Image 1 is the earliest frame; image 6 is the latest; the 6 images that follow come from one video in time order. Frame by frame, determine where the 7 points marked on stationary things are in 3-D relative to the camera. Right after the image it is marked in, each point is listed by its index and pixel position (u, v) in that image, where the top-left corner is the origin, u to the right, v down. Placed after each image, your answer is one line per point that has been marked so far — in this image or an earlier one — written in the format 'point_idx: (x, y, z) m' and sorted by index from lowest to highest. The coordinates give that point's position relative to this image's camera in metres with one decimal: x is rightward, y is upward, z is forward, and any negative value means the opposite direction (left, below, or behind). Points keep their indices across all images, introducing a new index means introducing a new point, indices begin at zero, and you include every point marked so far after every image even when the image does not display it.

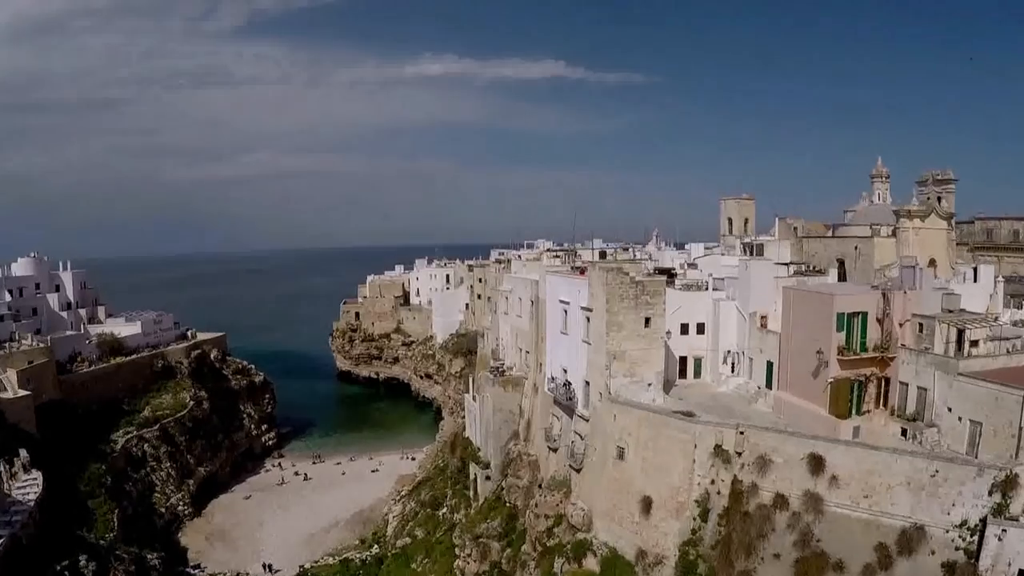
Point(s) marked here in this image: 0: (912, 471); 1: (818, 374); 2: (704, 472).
0: (+10.1, -4.6, +16.1) m
1: (+9.6, -2.7, +19.6) m
2: (+5.6, -5.4, +18.4) m
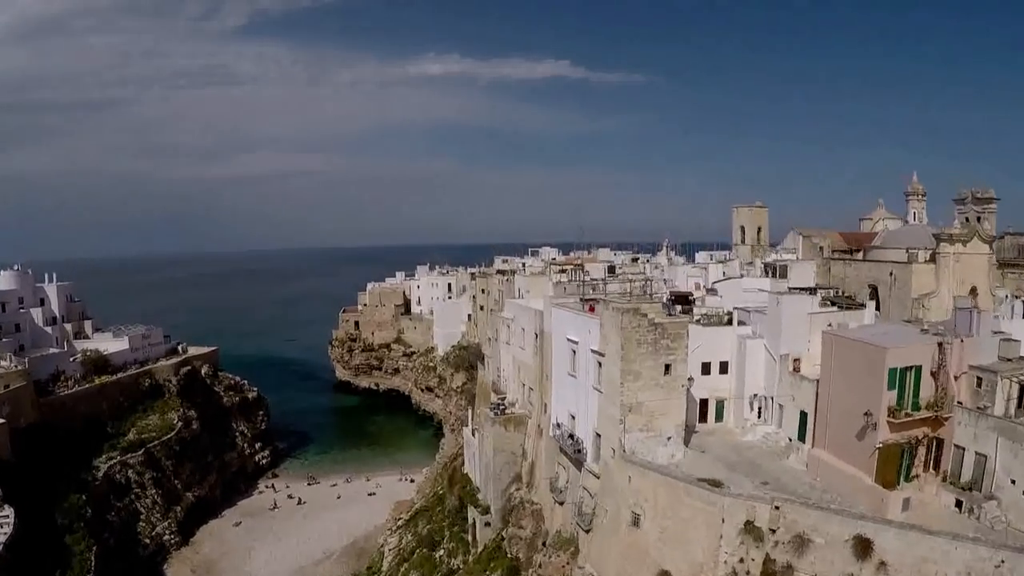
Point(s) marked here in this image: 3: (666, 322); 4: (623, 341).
0: (+10.1, -6.0, +13.7) m
1: (+9.6, -4.1, +17.2) m
2: (+5.6, -6.7, +16.1) m
3: (+4.4, -1.0, +18.2) m
4: (+3.1, -1.5, +17.7) m
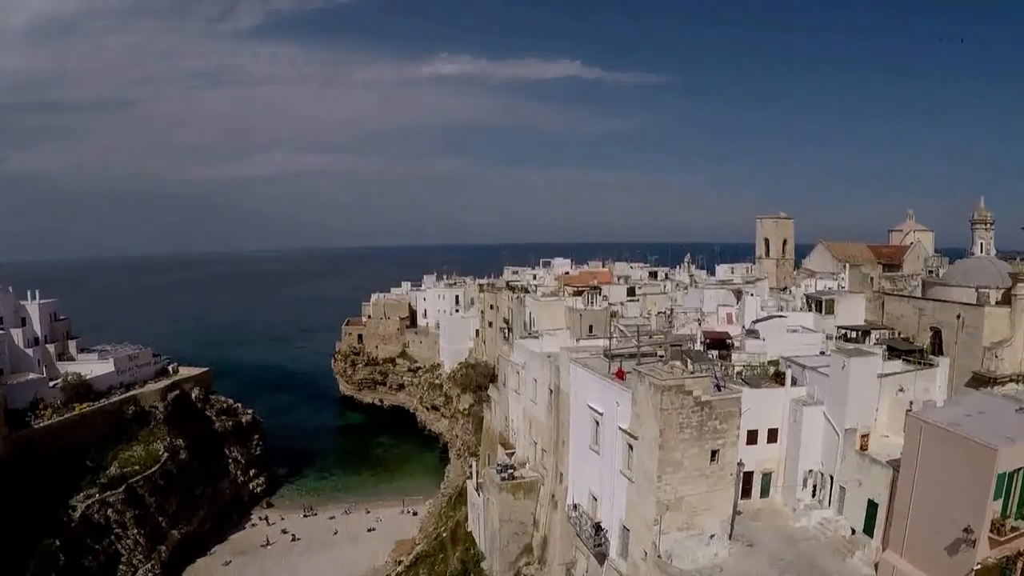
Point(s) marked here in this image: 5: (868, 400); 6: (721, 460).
0: (+10.3, -7.7, +10.3) m
1: (+9.9, -5.8, +13.9) m
2: (+5.8, -8.3, +12.8) m
3: (+4.7, -2.6, +14.9) m
4: (+3.4, -3.1, +14.4) m
5: (+10.2, -3.2, +18.1) m
6: (+5.0, -4.1, +15.2) m
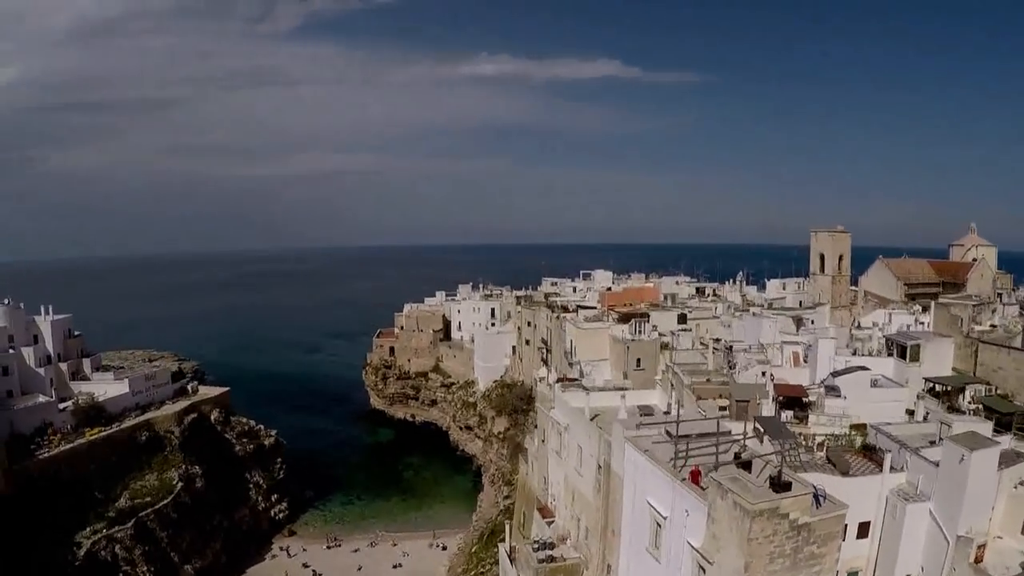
0: (+10.7, -9.3, +6.6) m
1: (+10.5, -7.4, +10.1) m
2: (+6.4, -9.9, +9.3) m
3: (+5.5, -4.2, +11.4) m
4: (+4.1, -4.7, +11.0) m
5: (+11.2, -4.9, +14.4) m
6: (+5.8, -5.7, +11.7) m
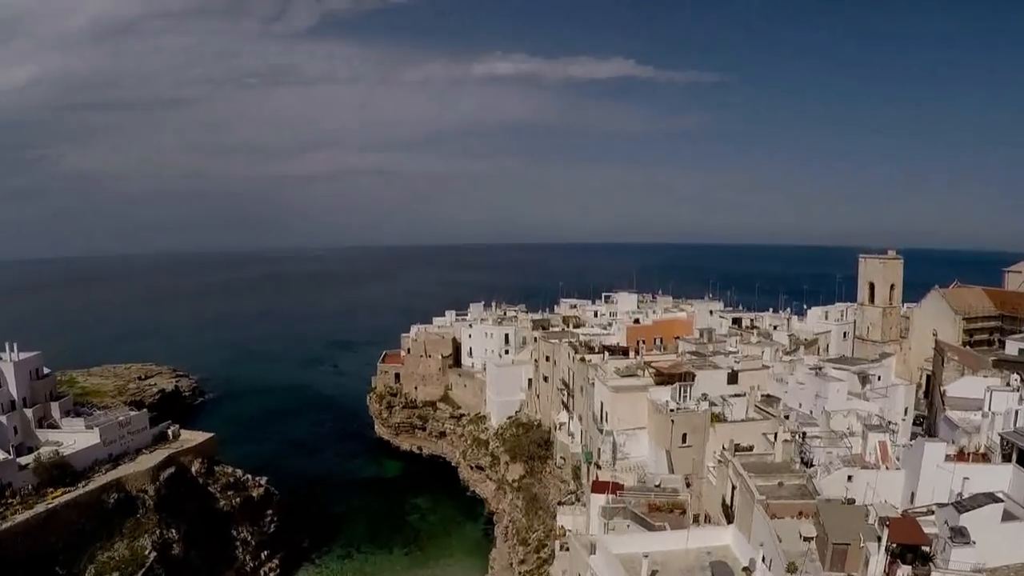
0: (+11.0, -12.2, +1.4) m
1: (+10.9, -10.3, +4.9) m
2: (+6.7, -12.7, +4.2) m
3: (+6.0, -7.0, +6.3) m
4: (+4.6, -7.5, +5.9) m
5: (+11.7, -7.7, +9.1) m
6: (+6.2, -8.5, +6.6) m
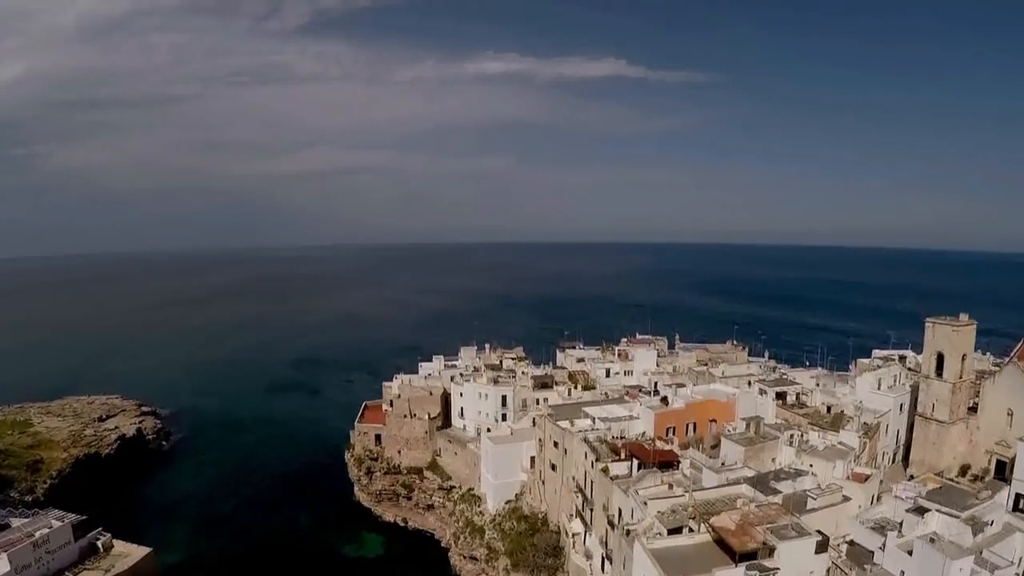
0: (+11.5, -17.6, -6.3) m
1: (+11.5, -15.6, -2.8) m
2: (+7.2, -18.0, -3.5) m
3: (+6.5, -12.3, -1.4) m
4: (+5.1, -12.7, -1.8) m
5: (+12.3, -13.0, +1.4) m
6: (+6.8, -13.8, -1.1) m
